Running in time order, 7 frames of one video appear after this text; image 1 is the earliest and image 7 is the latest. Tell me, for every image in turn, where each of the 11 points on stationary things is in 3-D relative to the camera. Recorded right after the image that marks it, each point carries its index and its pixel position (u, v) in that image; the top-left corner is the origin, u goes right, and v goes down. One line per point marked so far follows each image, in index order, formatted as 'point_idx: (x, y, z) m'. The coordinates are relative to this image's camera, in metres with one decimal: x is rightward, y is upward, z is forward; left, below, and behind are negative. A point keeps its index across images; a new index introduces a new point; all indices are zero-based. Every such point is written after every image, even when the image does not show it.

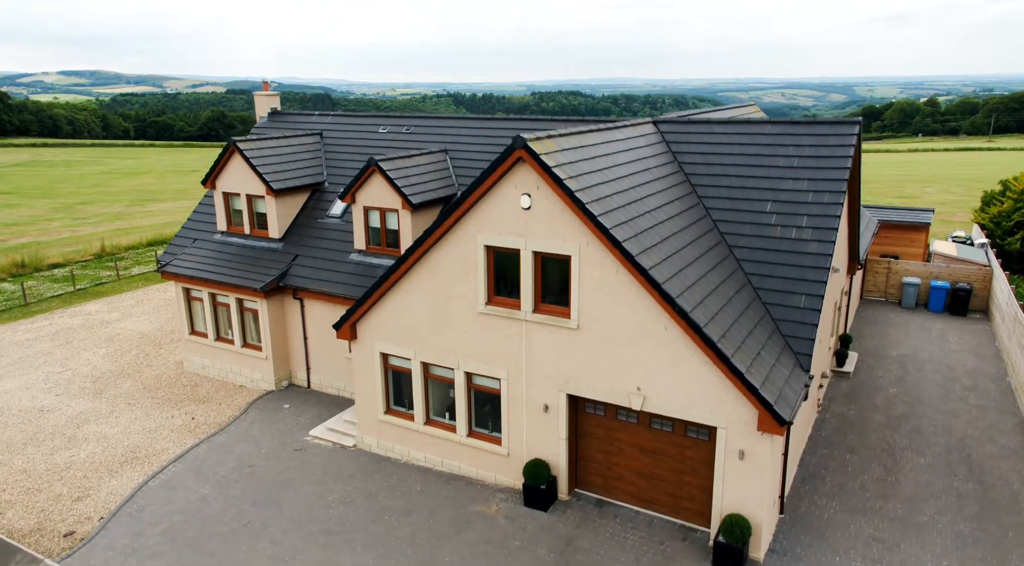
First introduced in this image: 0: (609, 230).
0: (+1.5, +0.8, +11.6) m
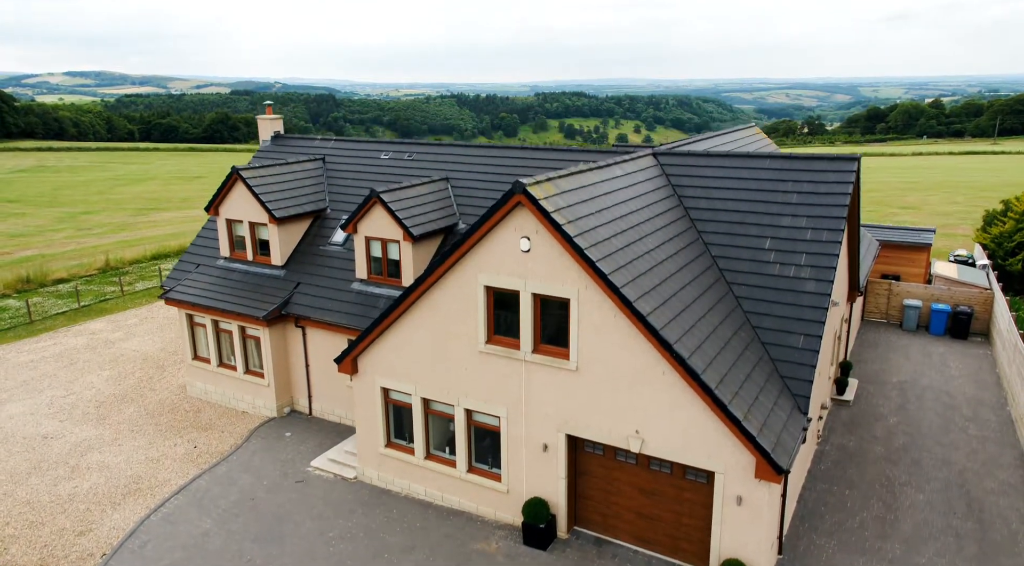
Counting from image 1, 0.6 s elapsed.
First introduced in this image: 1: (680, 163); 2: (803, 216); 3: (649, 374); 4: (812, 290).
0: (+1.5, +0.1, +11.7) m
1: (+3.8, +2.7, +16.6) m
2: (+5.8, +1.3, +14.6) m
3: (+2.2, -1.5, +11.9) m
4: (+5.5, -0.1, +13.5) m
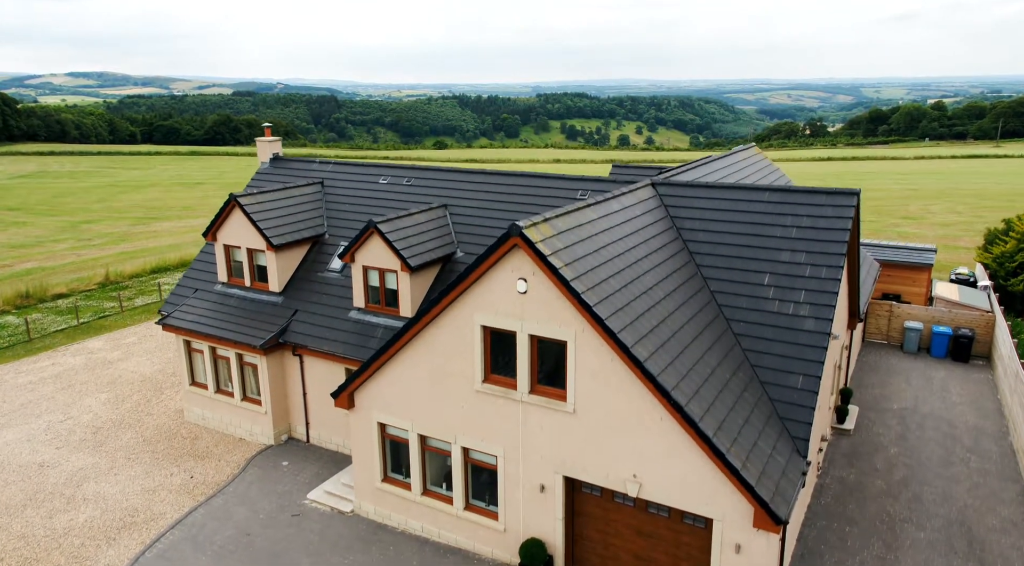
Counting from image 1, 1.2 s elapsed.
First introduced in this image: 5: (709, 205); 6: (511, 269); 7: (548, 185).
0: (+1.5, -0.6, +11.6) m
1: (+3.8, +2.0, +16.5) m
2: (+5.7, +0.6, +14.5) m
3: (+2.2, -2.2, +11.8) m
4: (+5.5, -0.8, +13.3) m
5: (+4.3, +1.7, +16.0) m
6: (0.0, +0.2, +12.5) m
7: (+0.9, +2.5, +18.9) m
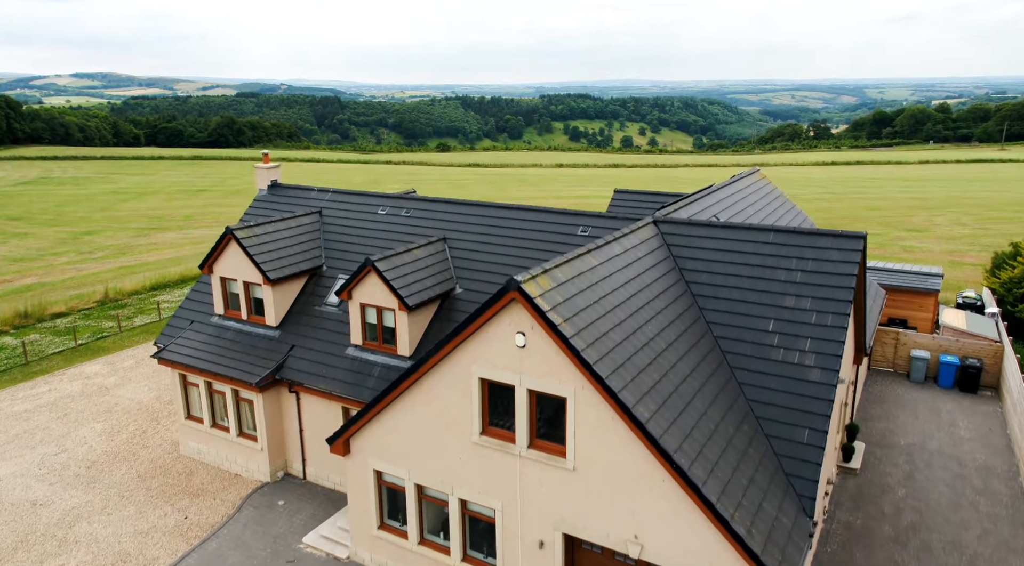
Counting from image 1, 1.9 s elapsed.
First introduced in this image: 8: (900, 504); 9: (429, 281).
0: (+1.4, -1.5, +11.3) m
1: (+3.8, +1.1, +16.1) m
2: (+5.7, -0.3, +14.1) m
3: (+2.1, -3.1, +11.4) m
4: (+5.4, -1.7, +13.0) m
5: (+4.3, +0.8, +15.7) m
6: (-0.1, -0.7, +12.2) m
7: (+0.9, +1.6, +18.6) m
8: (+9.0, -5.1, +16.9) m
9: (-2.0, +0.1, +17.5) m
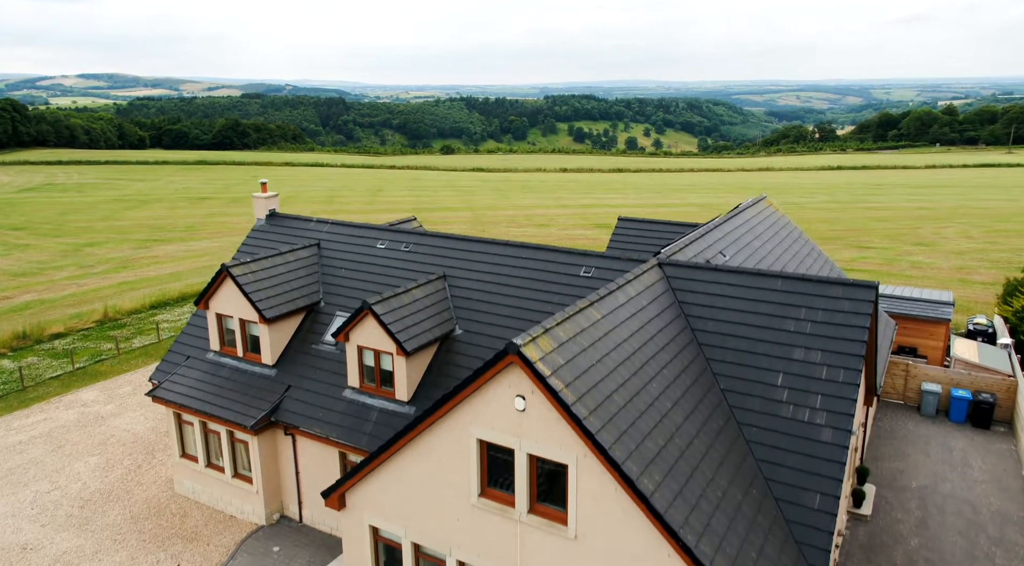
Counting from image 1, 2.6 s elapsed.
0: (+1.4, -2.5, +10.8) m
1: (+3.8, +0.1, +15.7) m
2: (+5.7, -1.3, +13.6) m
3: (+2.1, -4.1, +11.0) m
4: (+5.4, -2.7, +12.5) m
5: (+4.3, -0.2, +15.2) m
6: (-0.1, -1.6, +11.7) m
7: (+1.0, +0.6, +18.1) m
8: (+9.0, -6.1, +16.4) m
9: (-2.0, -0.9, +17.1) m
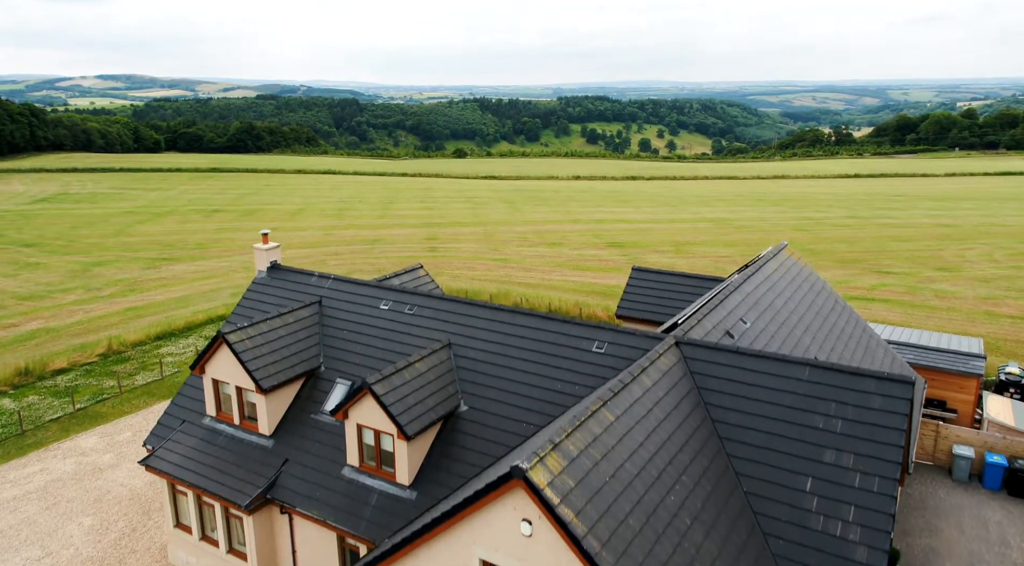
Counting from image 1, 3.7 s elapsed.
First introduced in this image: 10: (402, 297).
0: (+1.5, -4.1, +9.8) m
1: (+4.0, -1.6, +14.6) m
2: (+5.8, -3.0, +12.6) m
3: (+2.2, -5.7, +10.0) m
4: (+5.5, -4.4, +11.5) m
5: (+4.4, -1.9, +14.2) m
6: (0.0, -3.3, +10.8) m
7: (+1.2, -1.1, +17.1) m
8: (+9.1, -7.8, +15.3) m
9: (-1.8, -2.6, +16.2) m
10: (-3.0, -0.3, +19.8) m
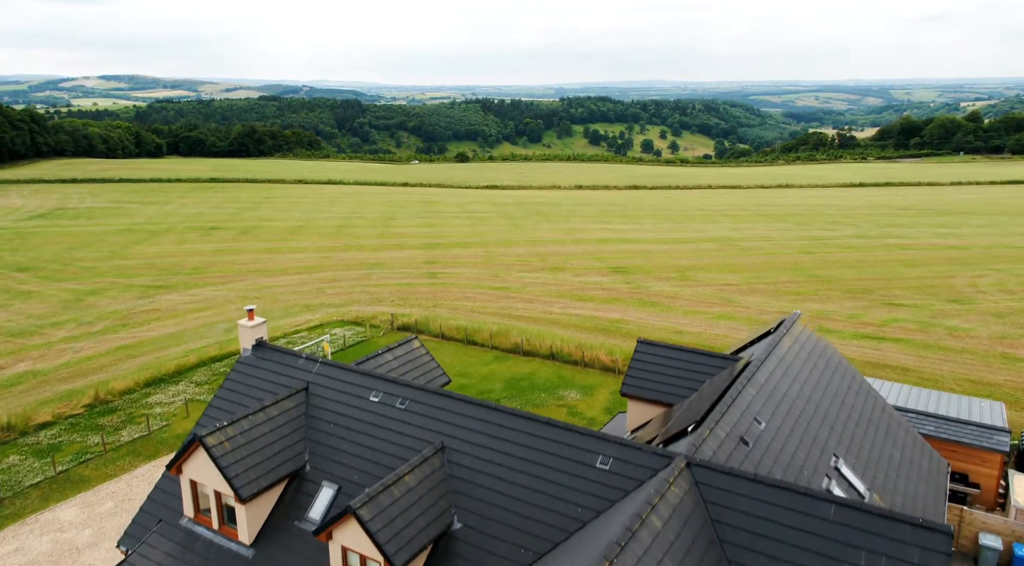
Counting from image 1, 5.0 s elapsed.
0: (+1.4, -6.4, +8.6) m
1: (+3.9, -3.8, +13.4) m
2: (+5.8, -5.2, +11.3) m
3: (+2.1, -8.0, +8.7) m
4: (+5.5, -6.6, +10.2) m
5: (+4.4, -4.1, +12.9) m
6: (-0.1, -5.6, +9.5) m
7: (+1.1, -3.3, +15.9) m
8: (+9.1, -10.1, +14.0) m
9: (-1.8, -4.8, +14.9) m
10: (-3.0, -2.6, +18.5) m
